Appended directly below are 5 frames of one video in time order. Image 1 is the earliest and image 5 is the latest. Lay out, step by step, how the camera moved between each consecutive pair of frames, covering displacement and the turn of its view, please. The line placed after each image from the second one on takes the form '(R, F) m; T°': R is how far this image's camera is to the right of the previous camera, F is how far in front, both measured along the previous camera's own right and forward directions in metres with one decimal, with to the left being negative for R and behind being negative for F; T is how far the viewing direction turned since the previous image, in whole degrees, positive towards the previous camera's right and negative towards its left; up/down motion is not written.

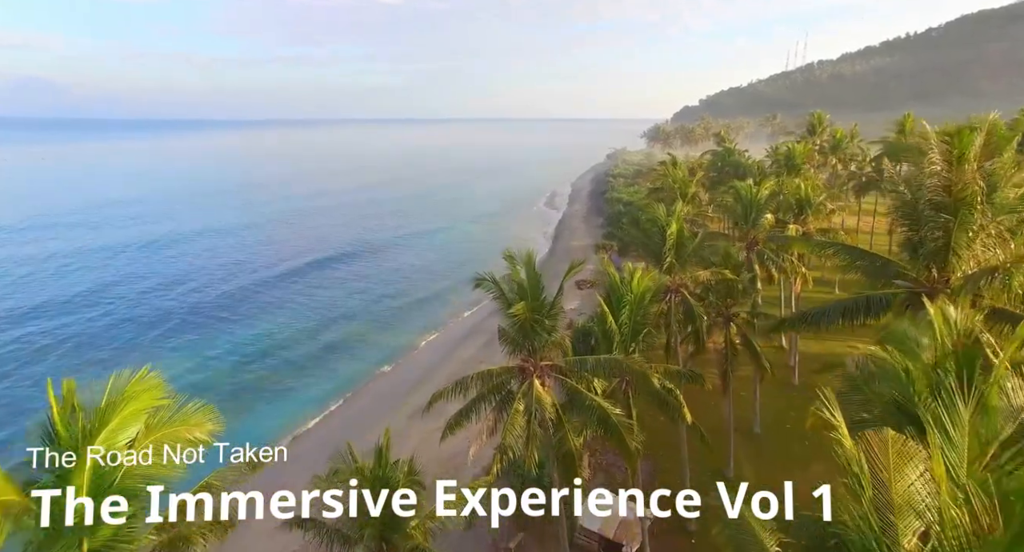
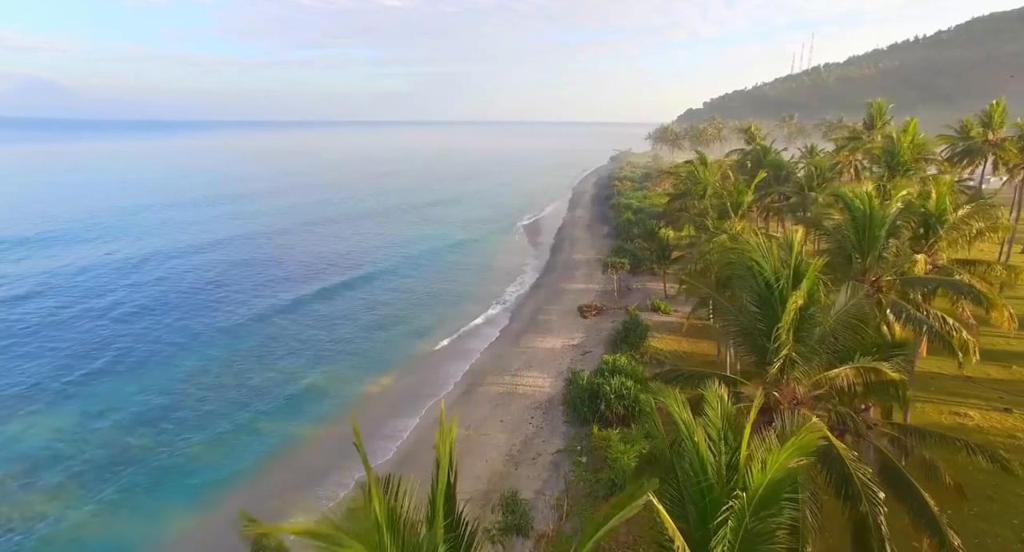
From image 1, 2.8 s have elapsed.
(+0.8, +8.0) m; 0°
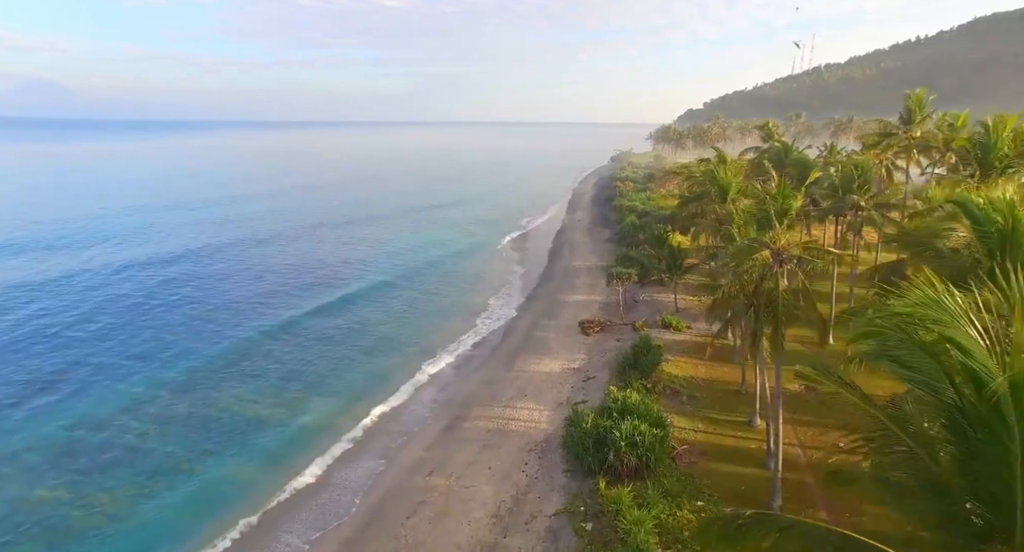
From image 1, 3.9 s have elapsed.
(+0.3, +3.8) m; 0°
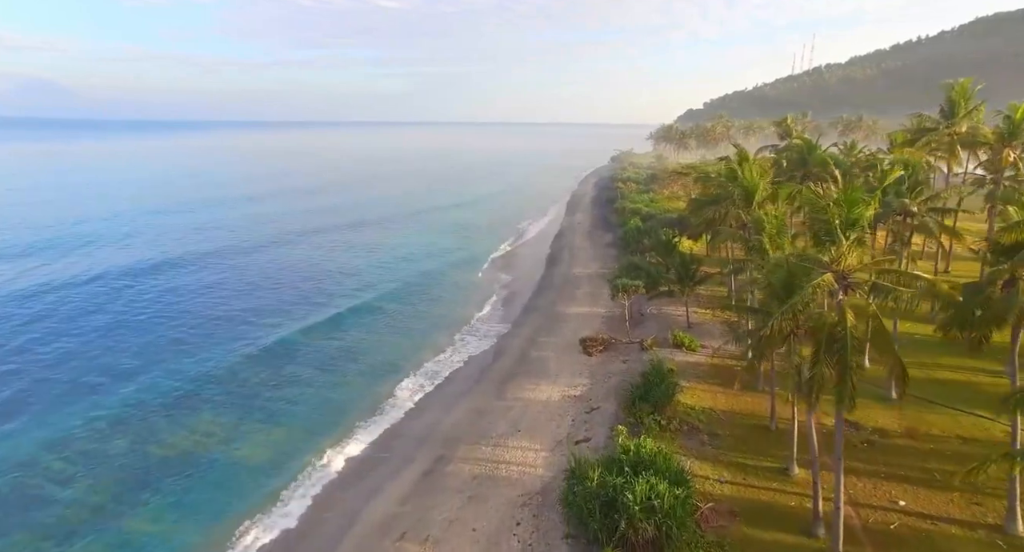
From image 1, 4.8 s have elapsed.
(+0.3, +3.4) m; 0°
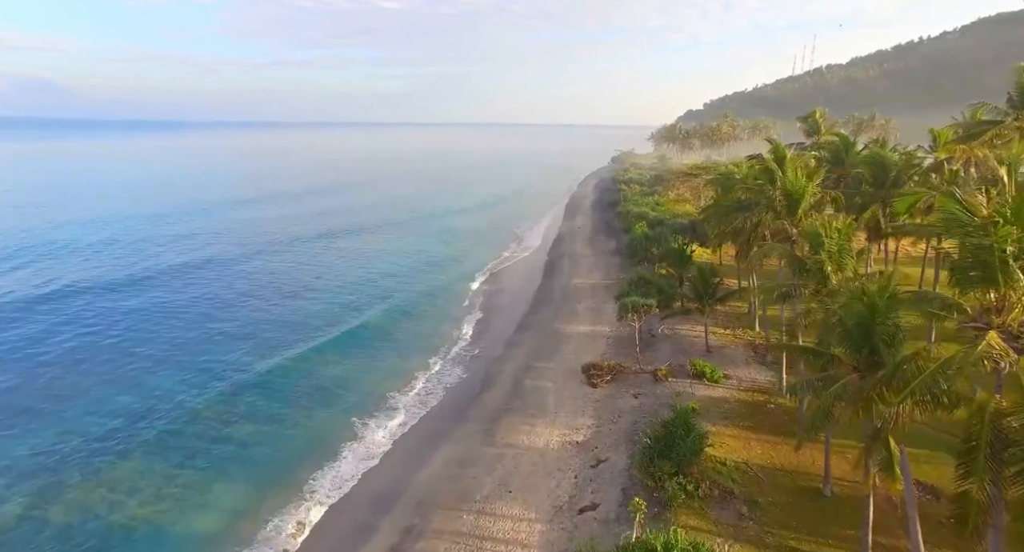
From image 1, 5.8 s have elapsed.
(+0.3, +4.2) m; 0°
